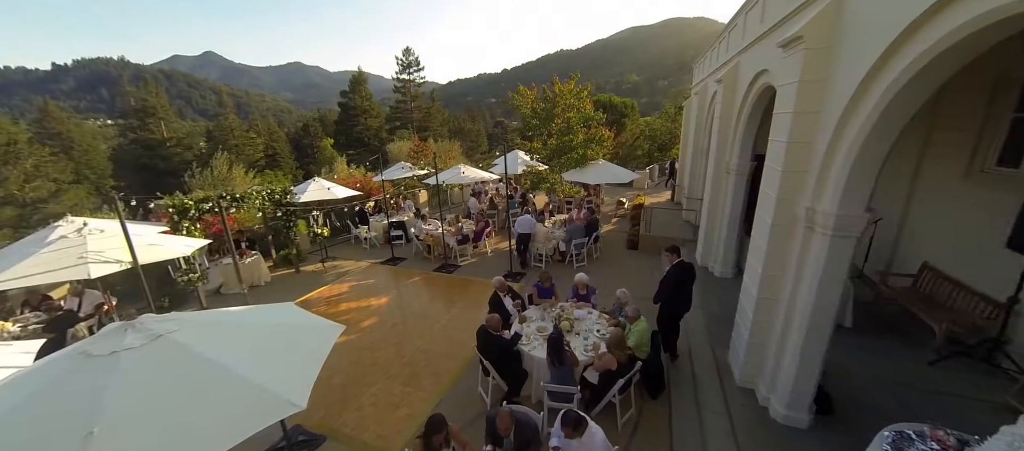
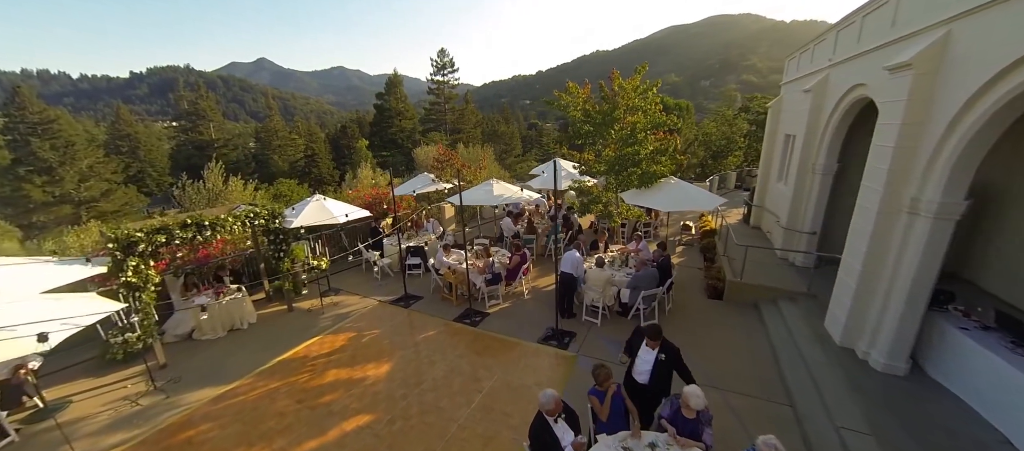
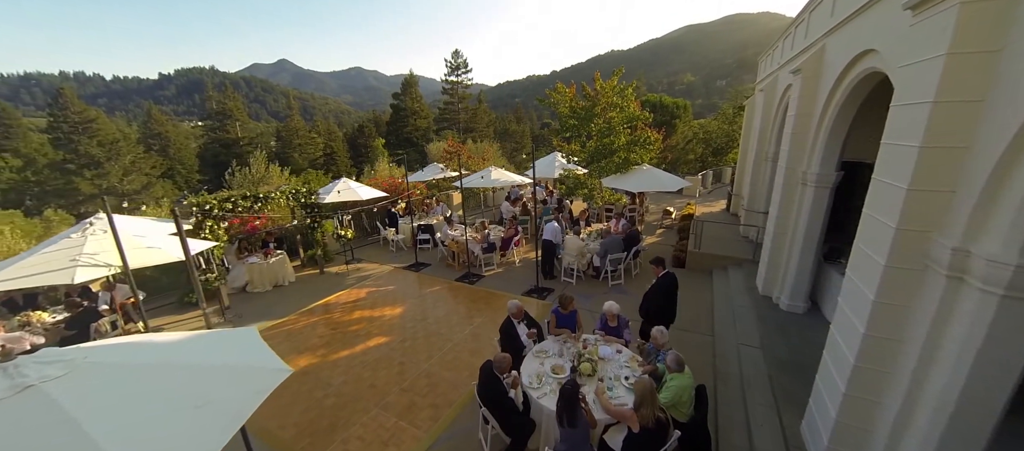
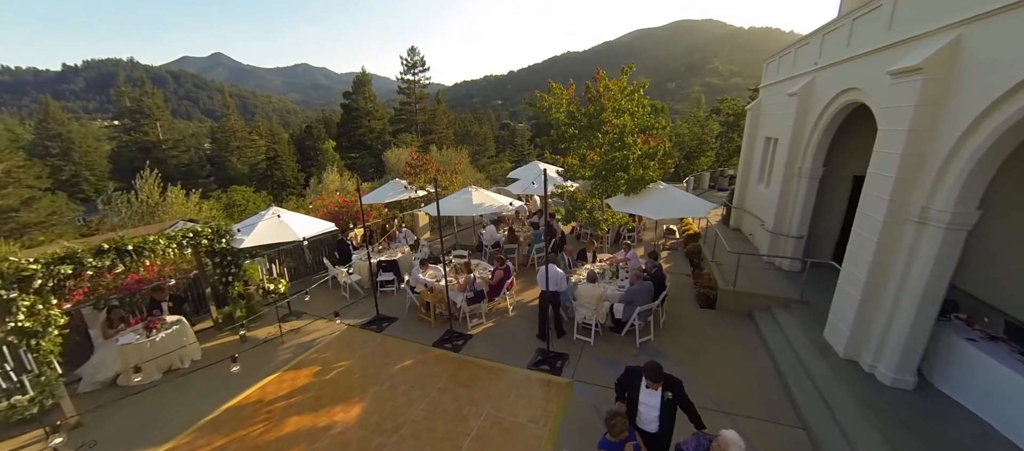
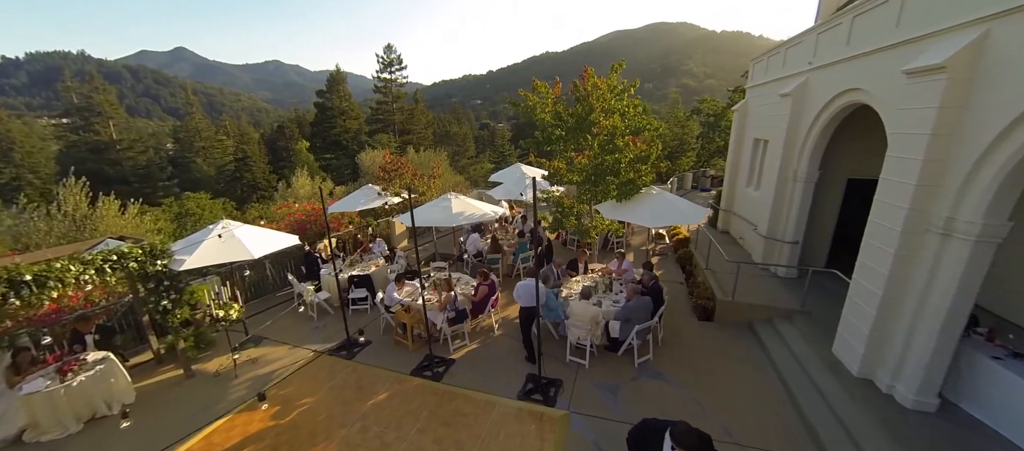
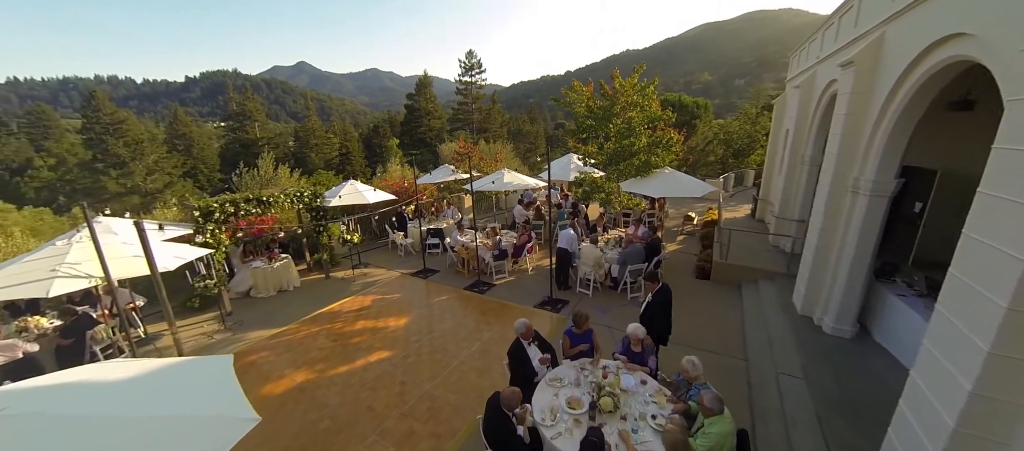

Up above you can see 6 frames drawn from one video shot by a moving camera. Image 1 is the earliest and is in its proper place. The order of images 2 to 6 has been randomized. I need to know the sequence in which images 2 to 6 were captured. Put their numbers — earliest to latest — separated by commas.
3, 6, 2, 4, 5
